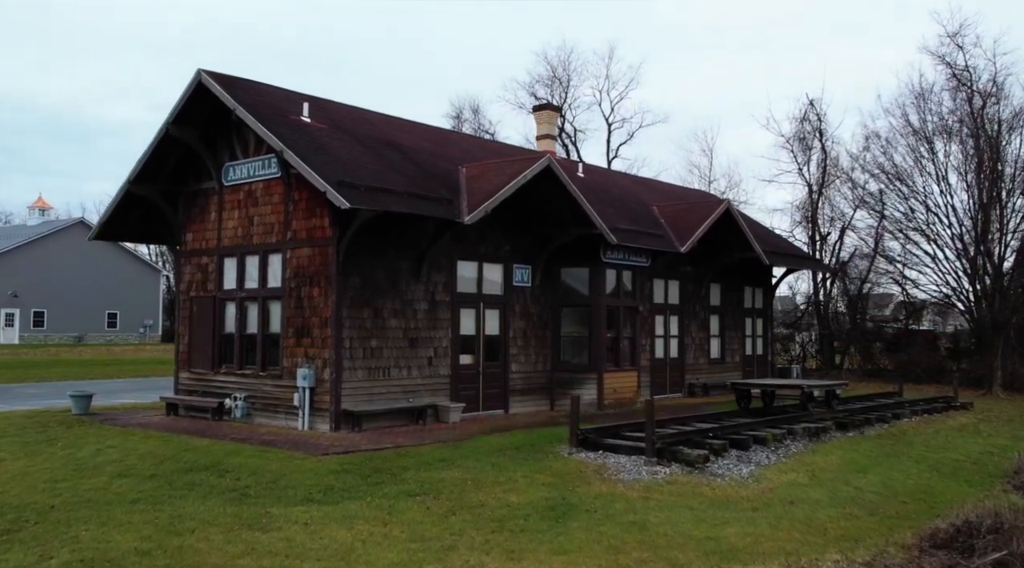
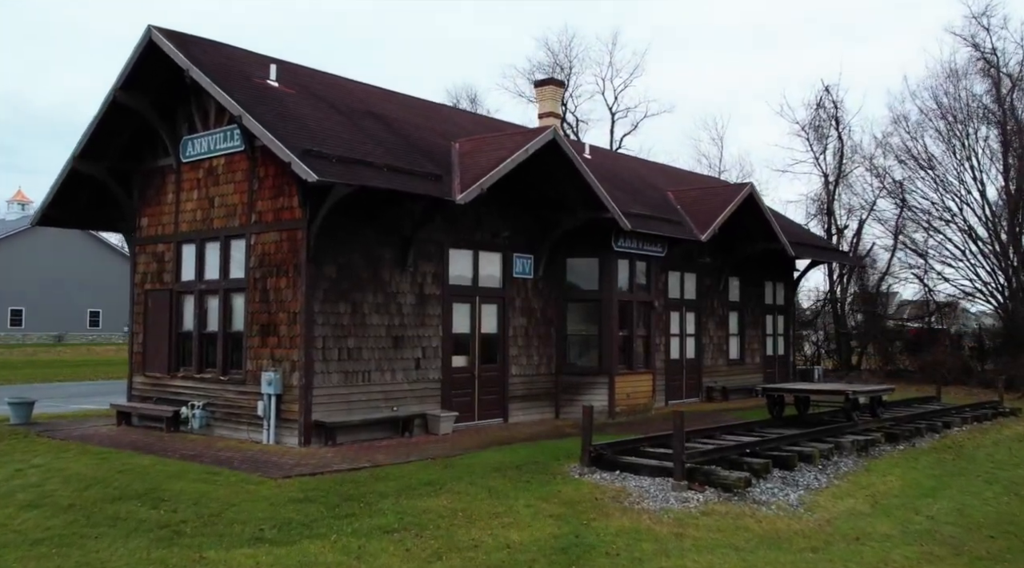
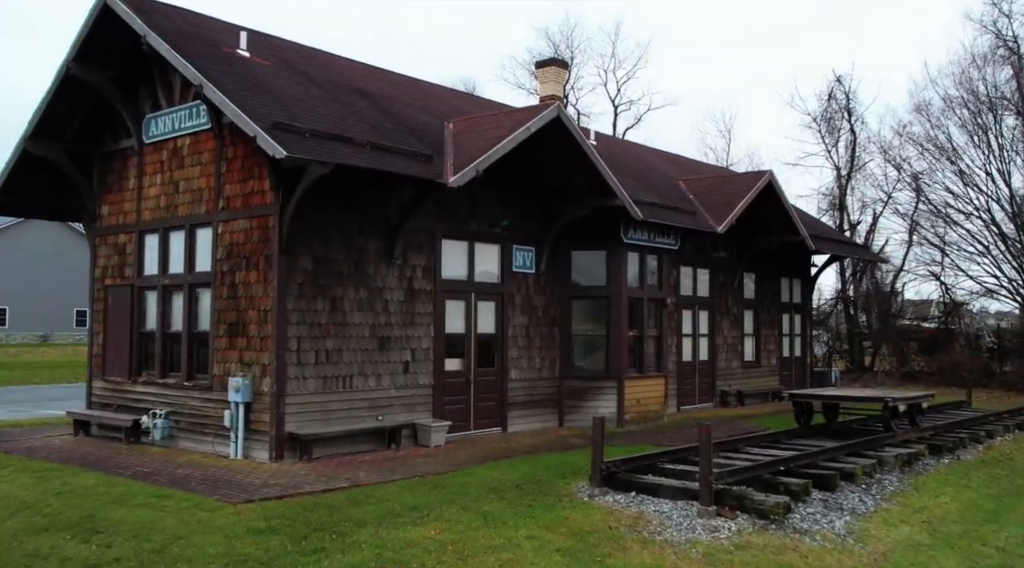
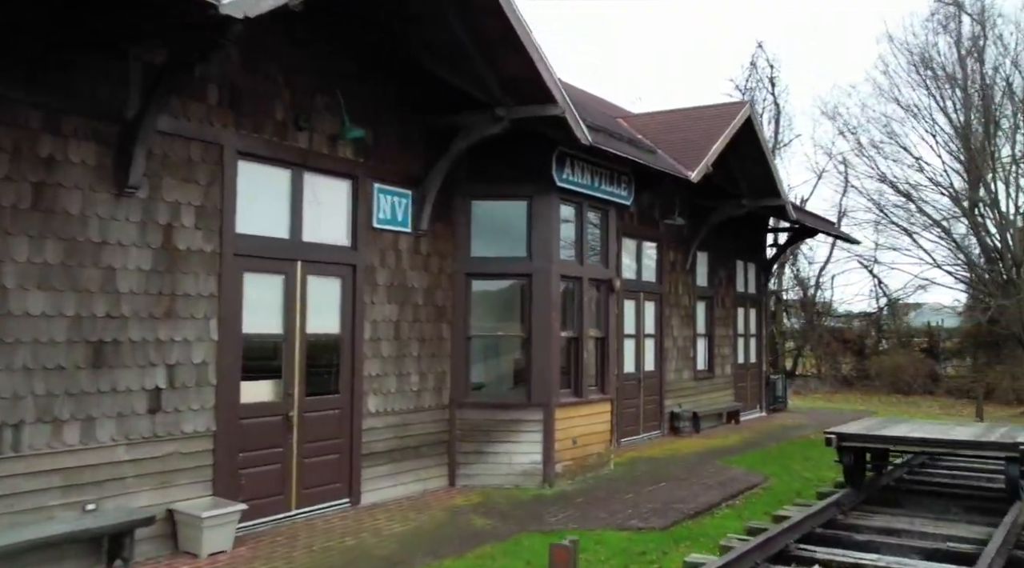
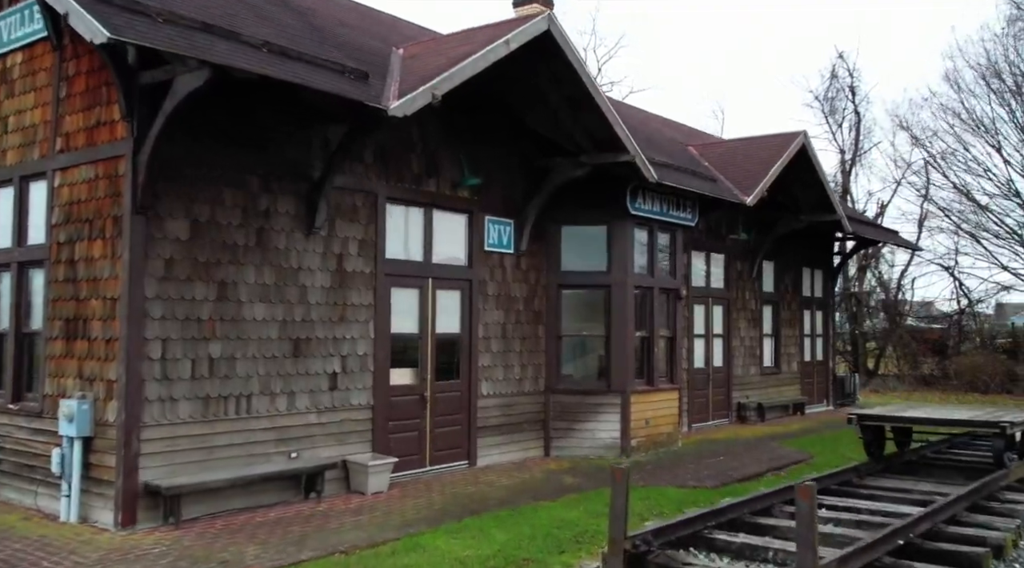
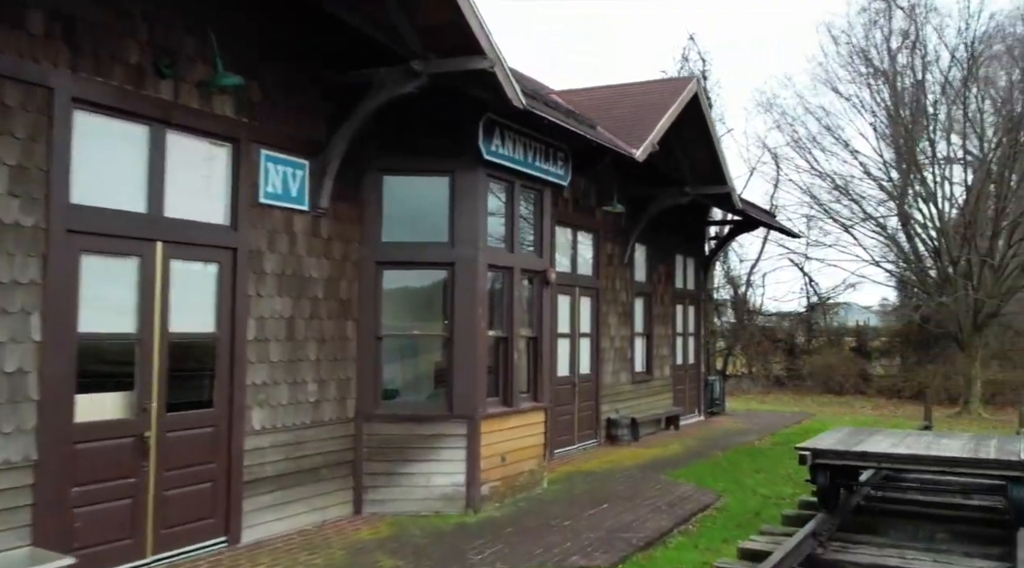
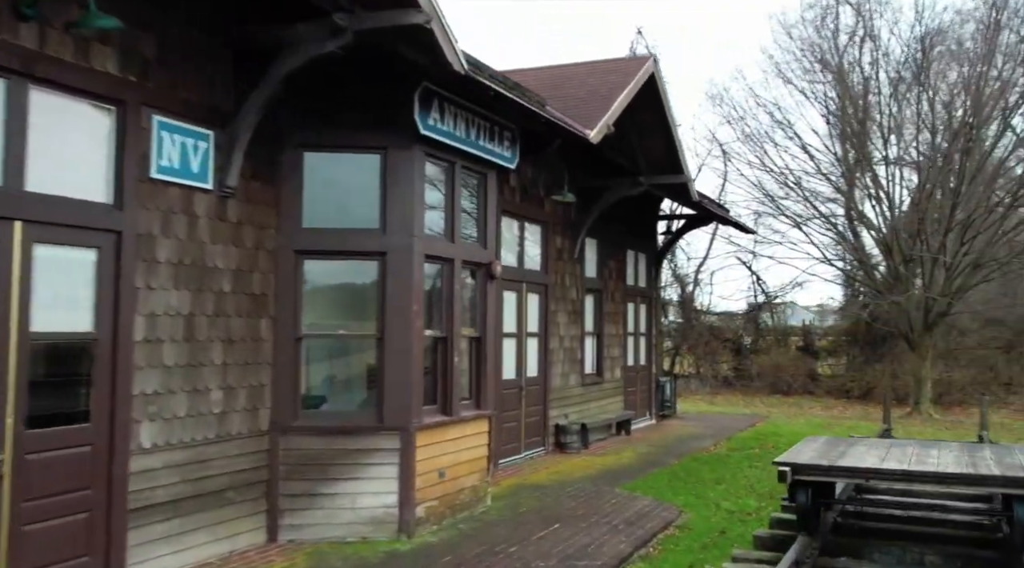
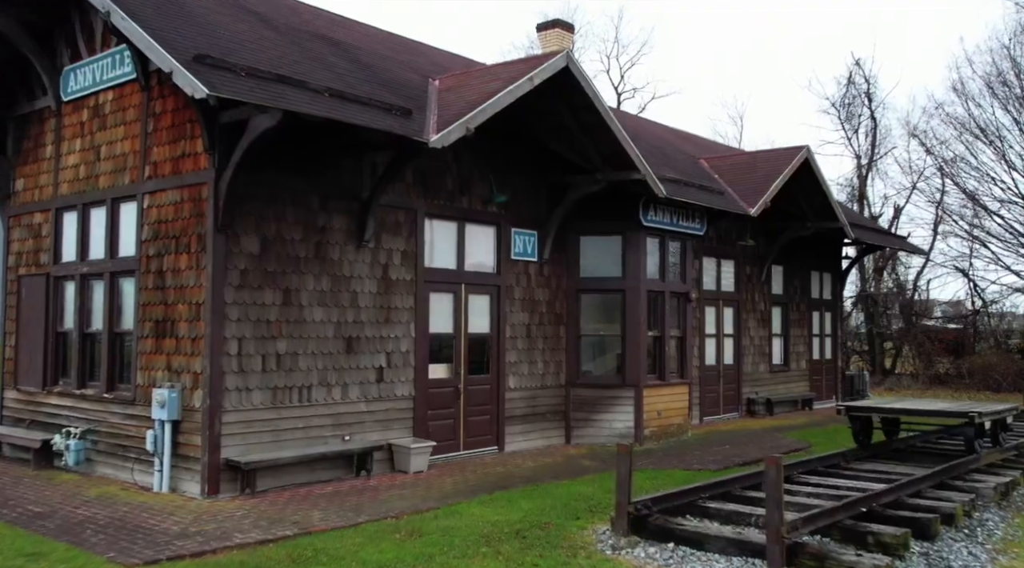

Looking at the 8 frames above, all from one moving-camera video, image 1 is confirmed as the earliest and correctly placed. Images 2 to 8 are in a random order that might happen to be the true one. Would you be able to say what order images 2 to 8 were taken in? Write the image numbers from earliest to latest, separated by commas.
2, 3, 8, 5, 4, 6, 7
